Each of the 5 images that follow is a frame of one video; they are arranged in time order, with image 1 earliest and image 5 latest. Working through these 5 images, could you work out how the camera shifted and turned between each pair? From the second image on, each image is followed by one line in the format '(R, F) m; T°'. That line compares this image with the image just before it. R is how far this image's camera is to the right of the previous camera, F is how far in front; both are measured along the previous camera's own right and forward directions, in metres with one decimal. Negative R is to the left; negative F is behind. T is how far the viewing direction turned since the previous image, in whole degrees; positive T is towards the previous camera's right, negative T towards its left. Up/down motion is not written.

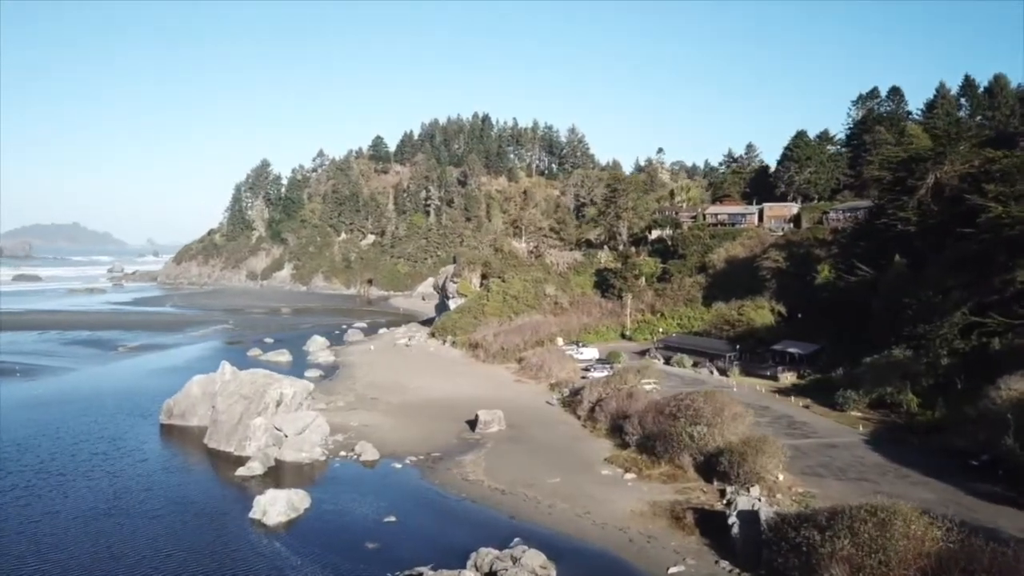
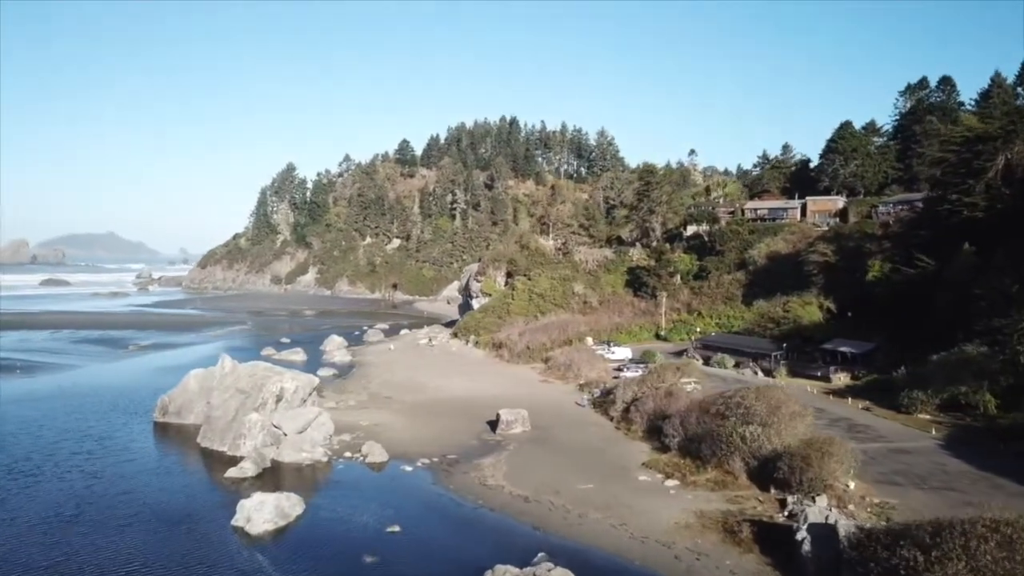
(+0.1, +2.9) m; -2°
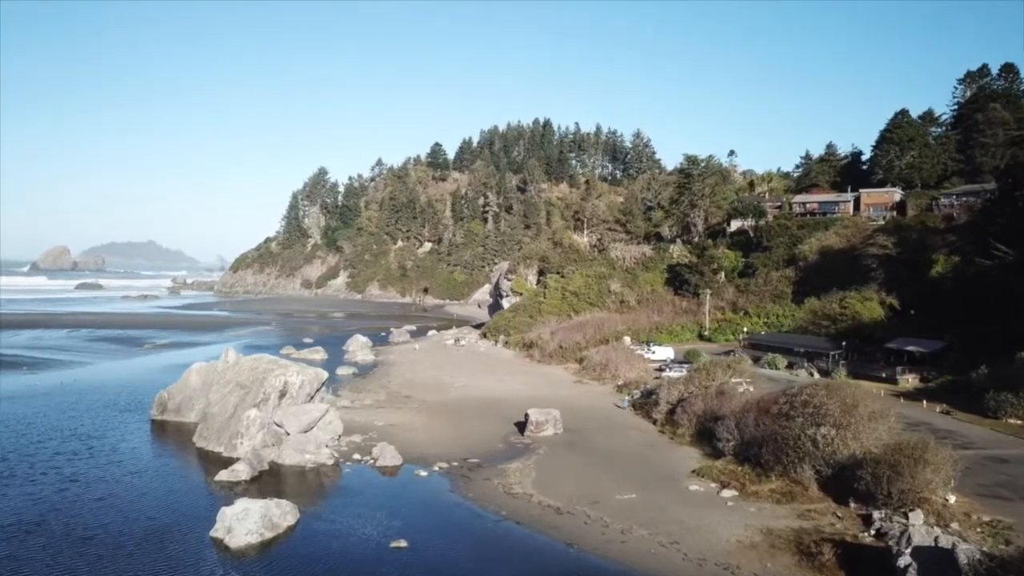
(+0.1, +2.8) m; -3°
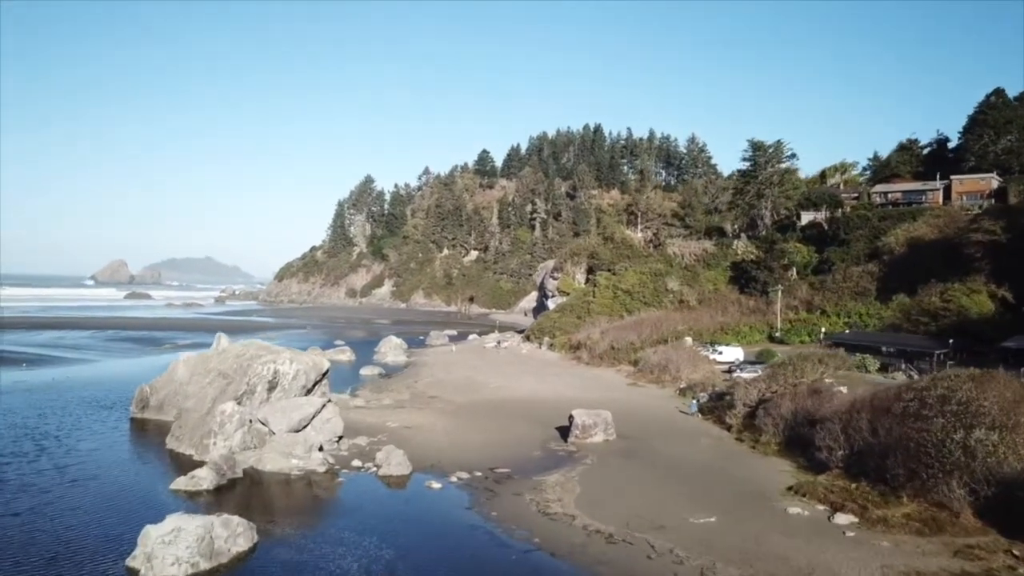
(+0.3, +4.3) m; -4°
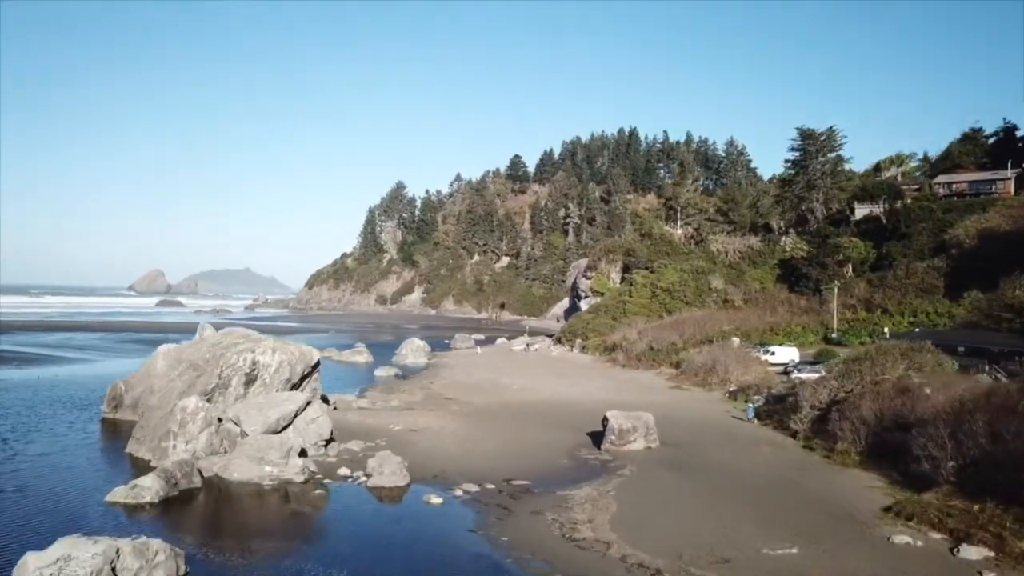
(+0.3, +3.0) m; -3°
